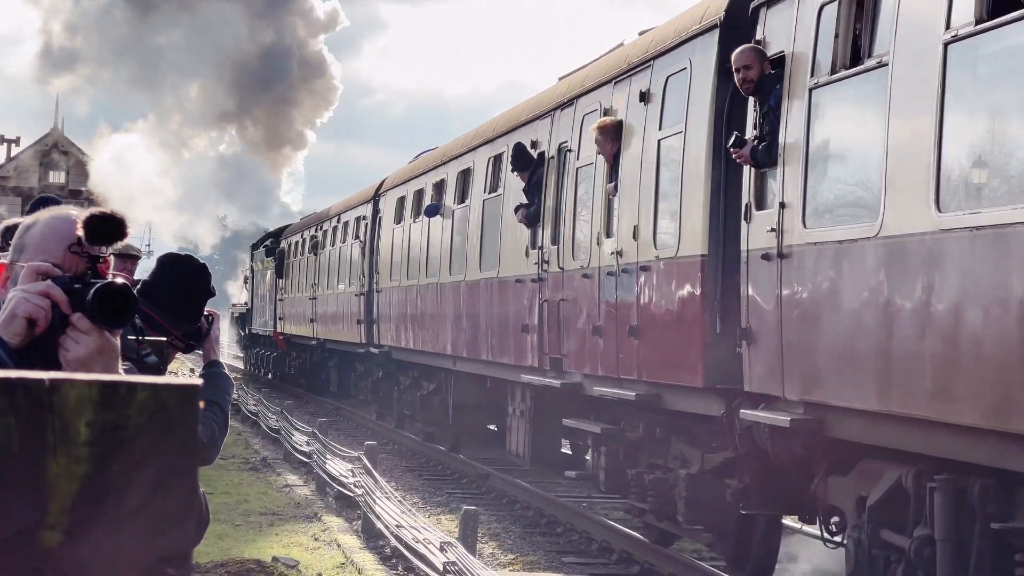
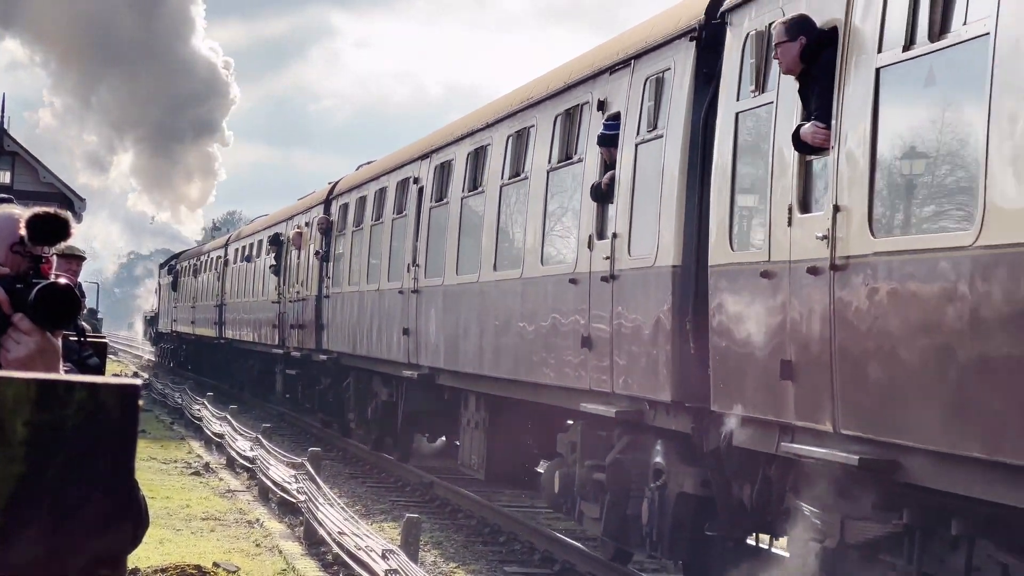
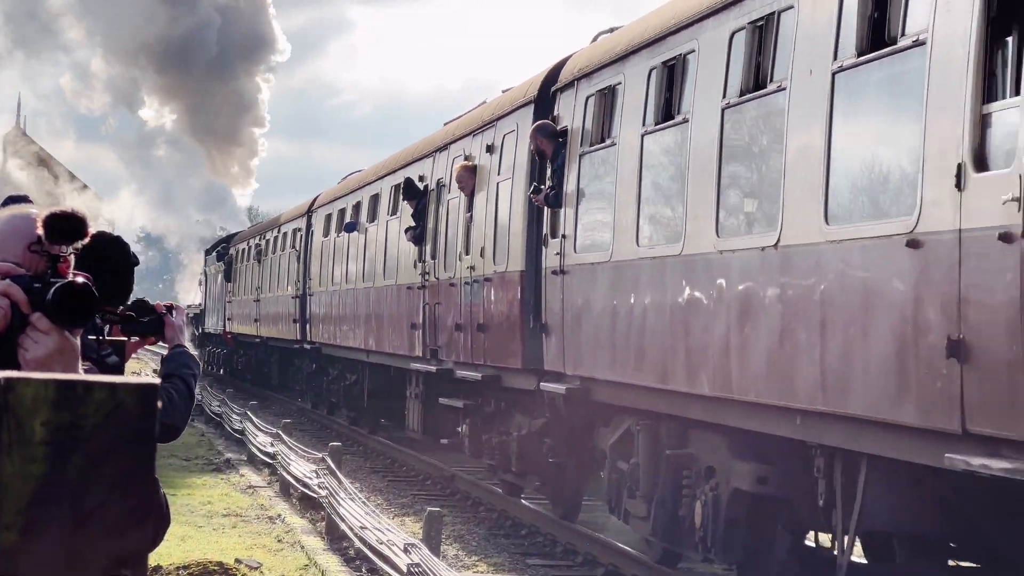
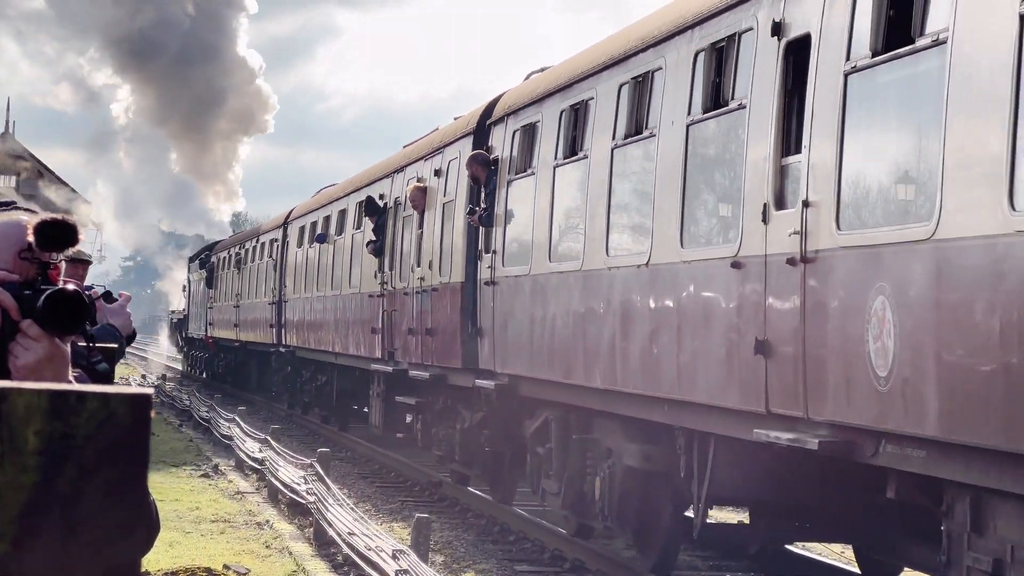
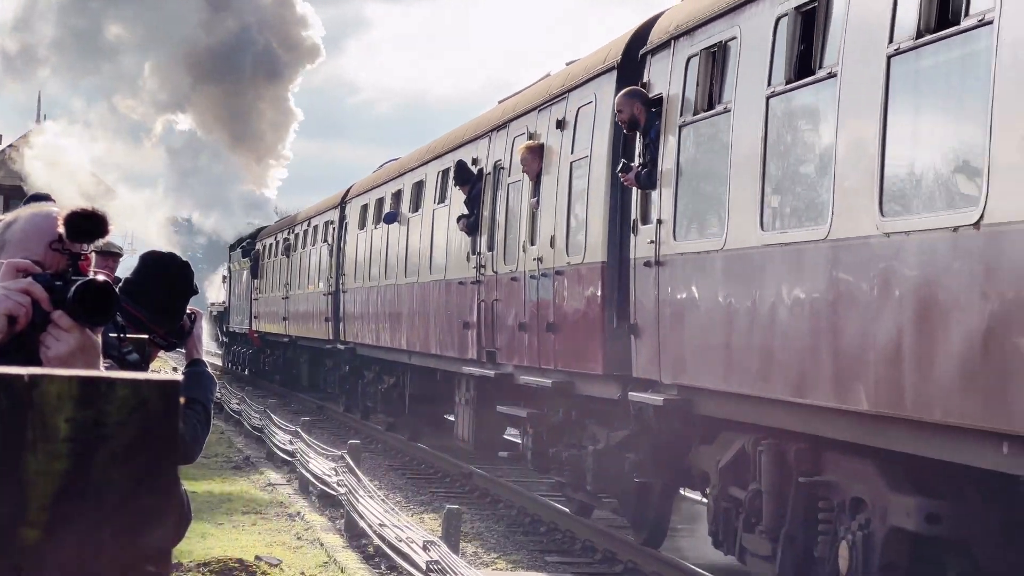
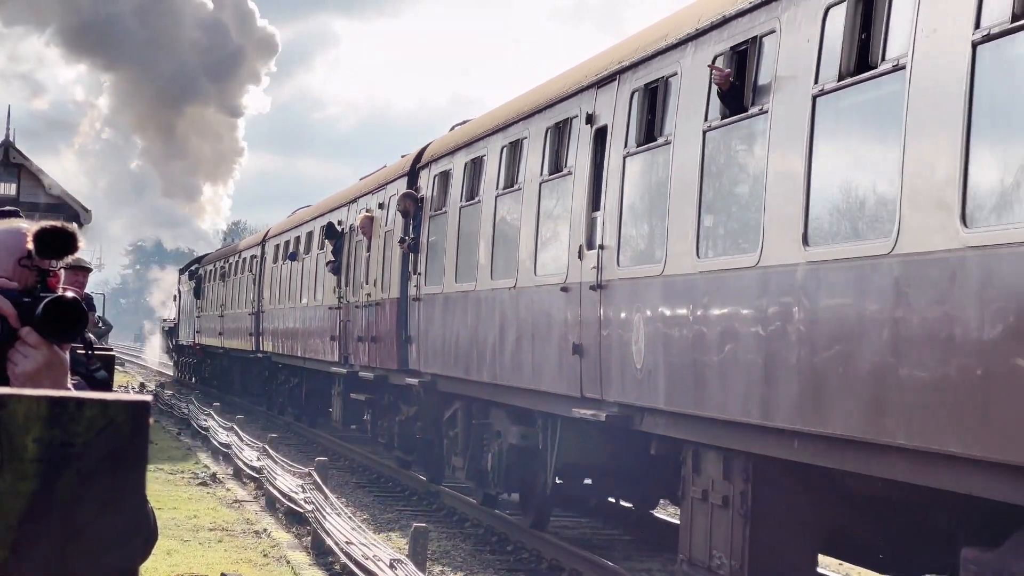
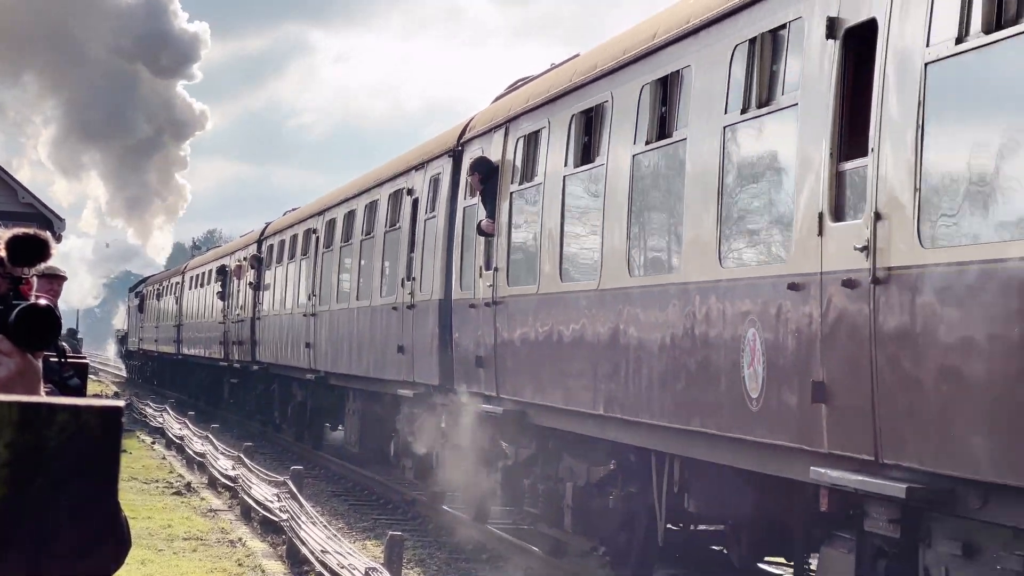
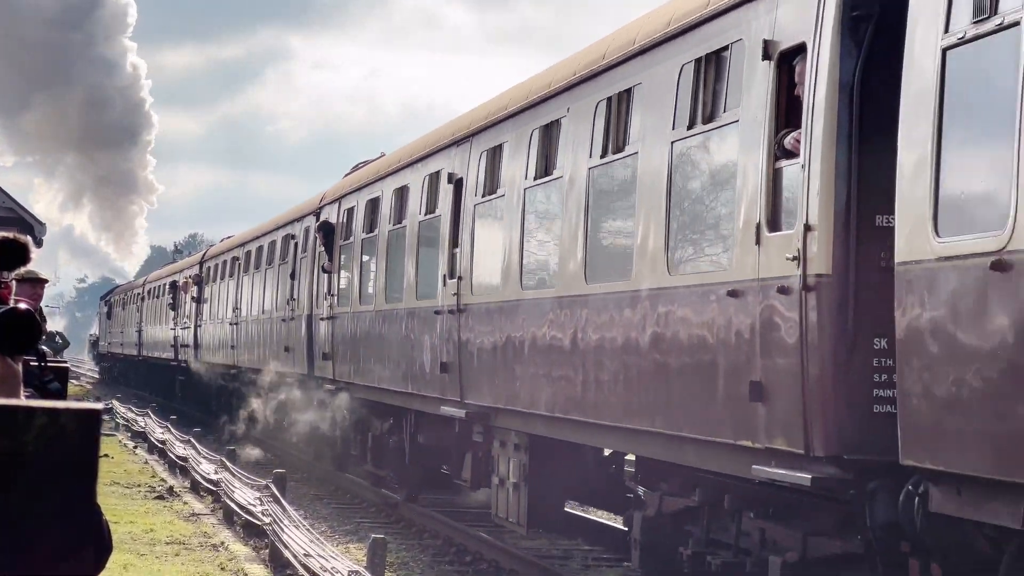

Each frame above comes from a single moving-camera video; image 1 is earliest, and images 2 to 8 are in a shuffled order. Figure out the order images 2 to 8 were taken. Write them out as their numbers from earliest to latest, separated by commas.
5, 3, 4, 6, 2, 7, 8
